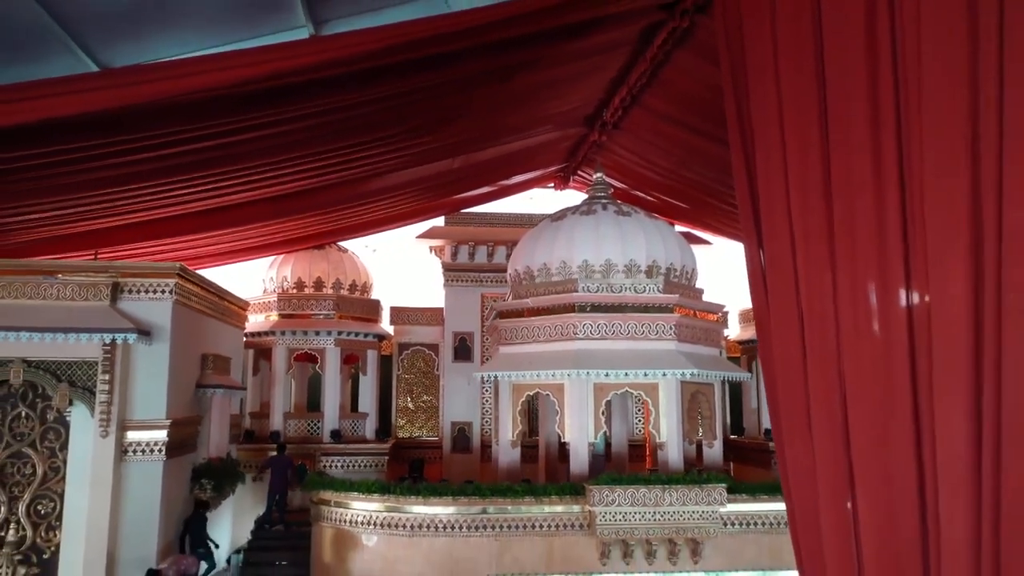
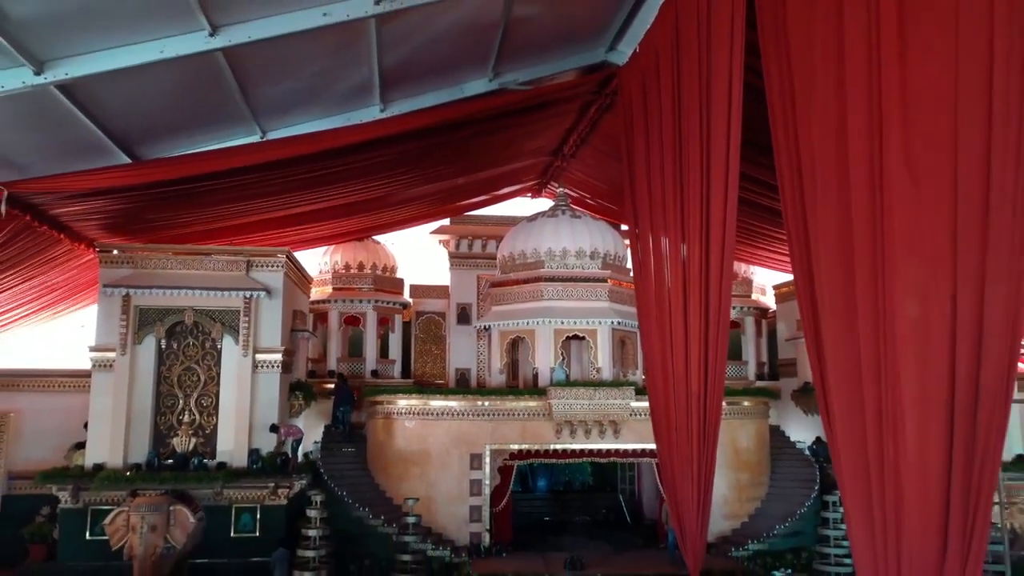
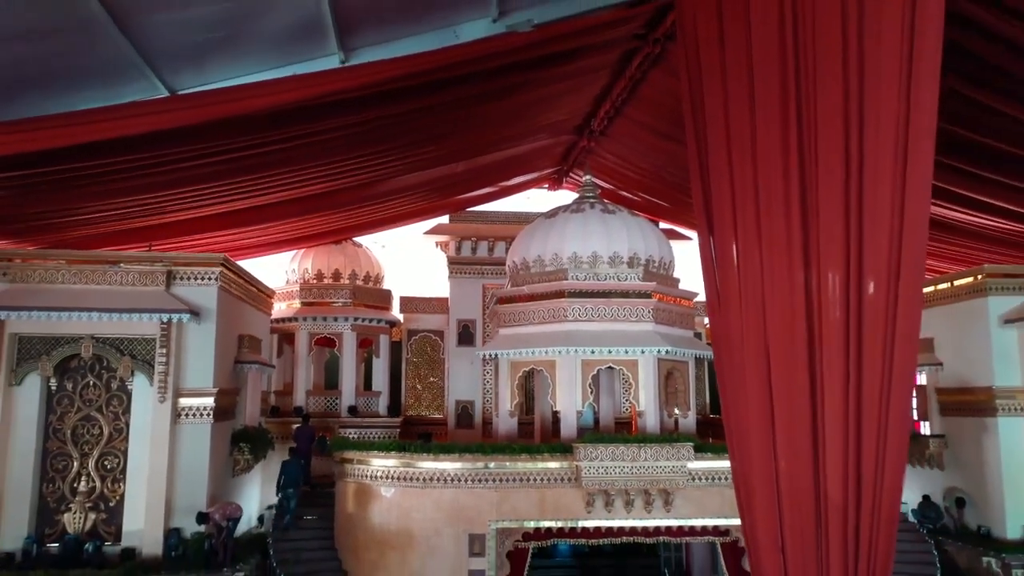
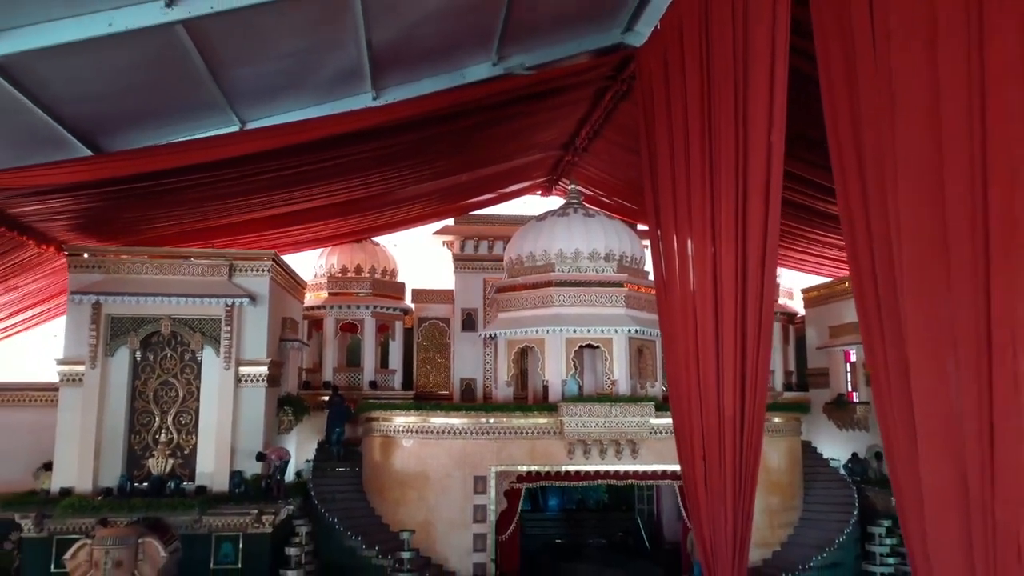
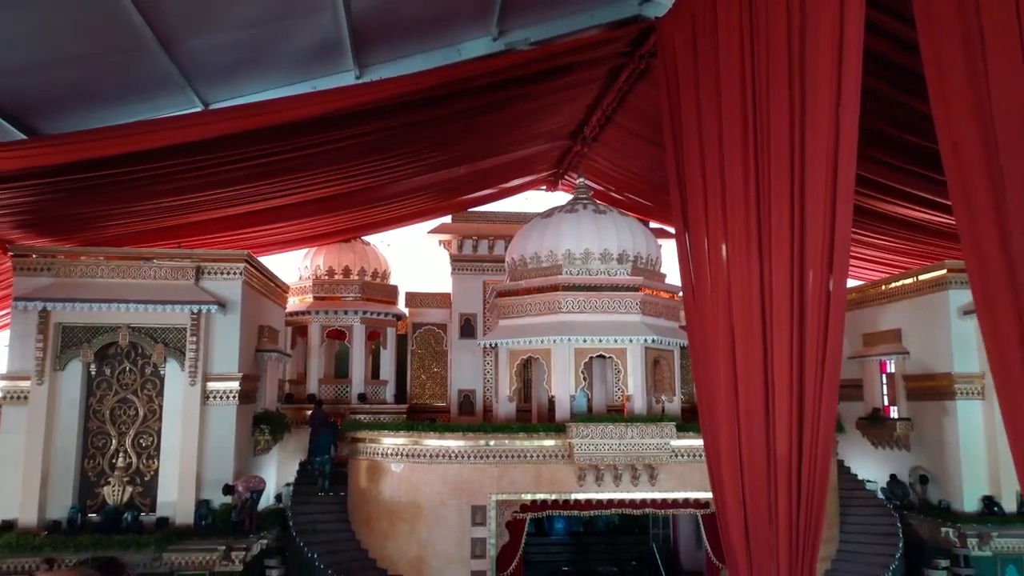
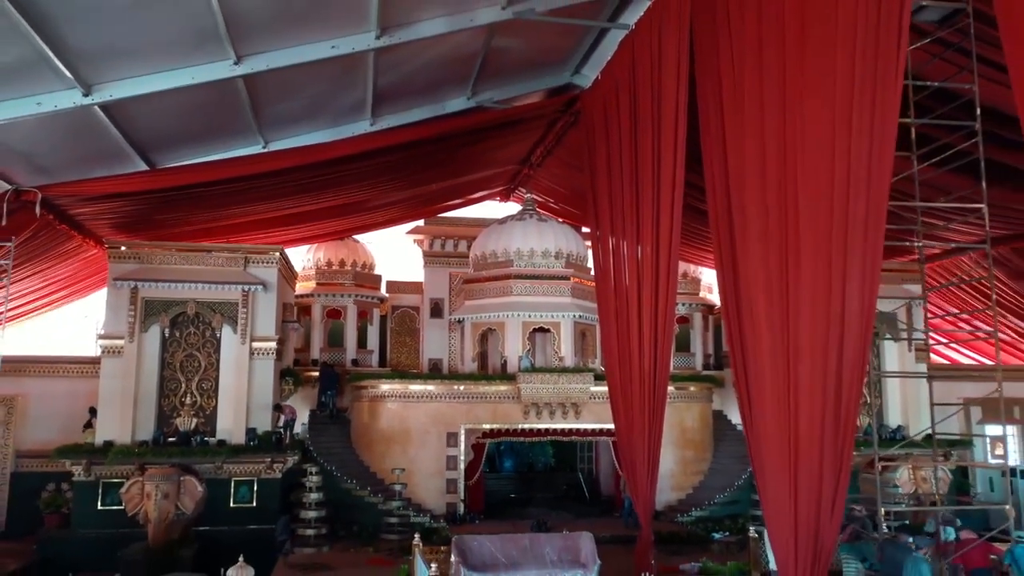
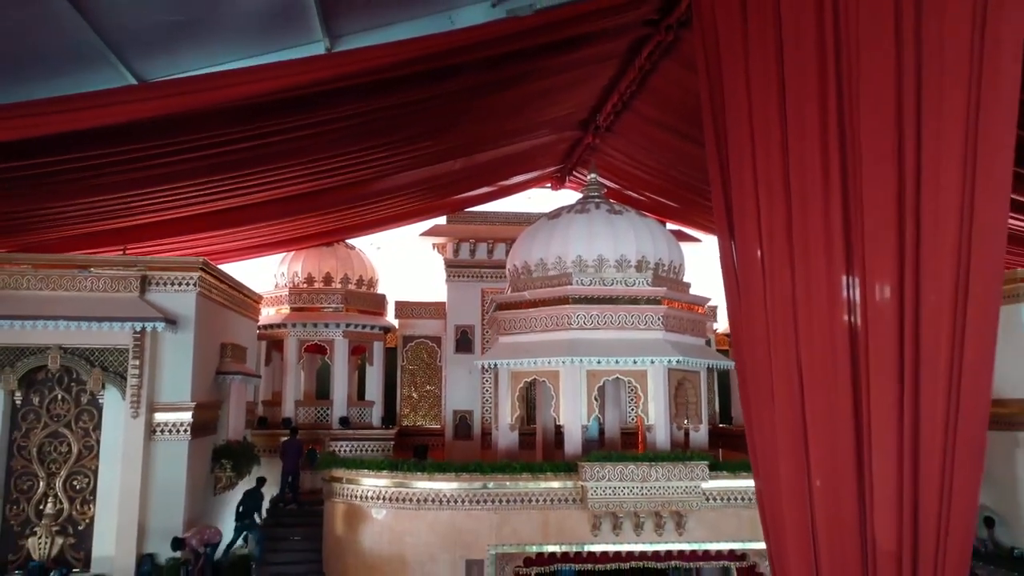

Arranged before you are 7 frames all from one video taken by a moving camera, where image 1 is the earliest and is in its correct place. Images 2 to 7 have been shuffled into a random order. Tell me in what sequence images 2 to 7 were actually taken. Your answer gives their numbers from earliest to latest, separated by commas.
7, 3, 5, 4, 2, 6
